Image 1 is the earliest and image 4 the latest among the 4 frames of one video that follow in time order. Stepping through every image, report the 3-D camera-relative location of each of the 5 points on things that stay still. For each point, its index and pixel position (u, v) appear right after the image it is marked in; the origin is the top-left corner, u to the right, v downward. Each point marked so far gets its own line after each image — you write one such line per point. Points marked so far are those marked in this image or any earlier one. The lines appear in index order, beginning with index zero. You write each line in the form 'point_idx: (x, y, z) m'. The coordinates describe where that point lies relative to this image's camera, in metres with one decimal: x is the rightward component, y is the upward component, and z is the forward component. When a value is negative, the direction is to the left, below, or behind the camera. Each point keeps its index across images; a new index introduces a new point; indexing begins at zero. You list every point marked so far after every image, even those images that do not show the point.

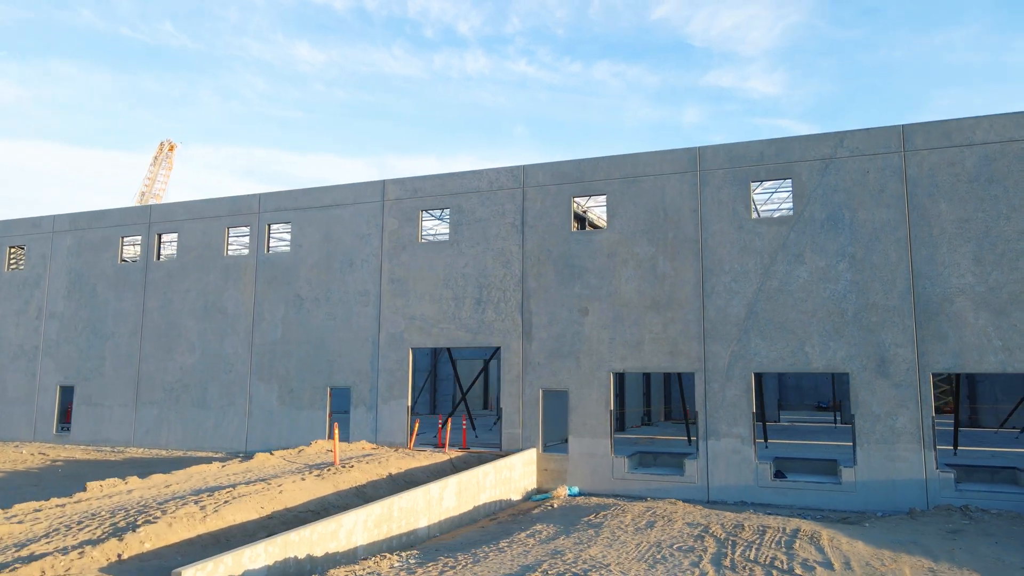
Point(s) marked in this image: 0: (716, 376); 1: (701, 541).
0: (+3.7, -1.6, +13.3) m
1: (+2.1, -2.8, +8.1) m
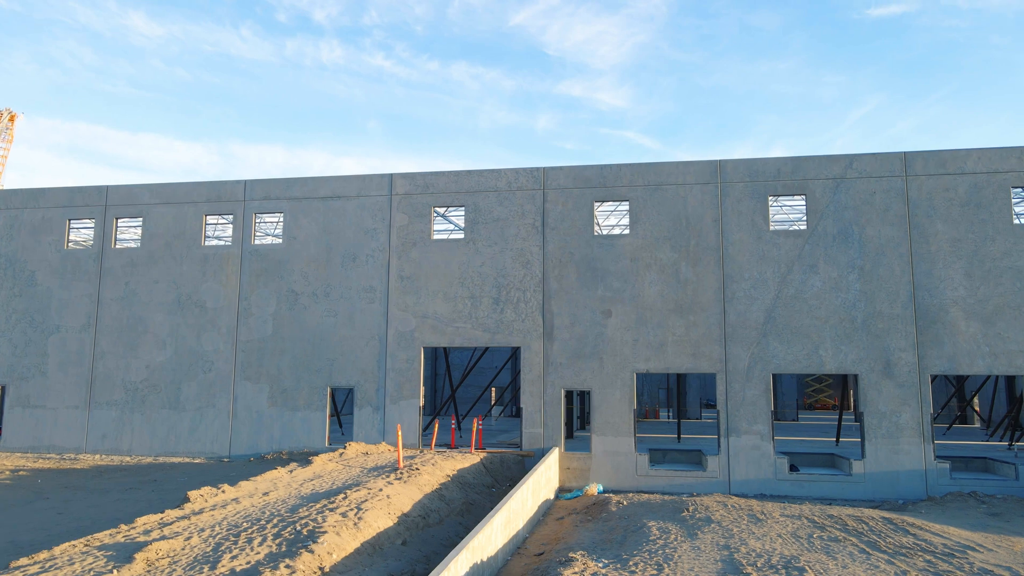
0: (+4.3, -1.7, +14.1) m
1: (+3.7, -2.9, +8.8) m
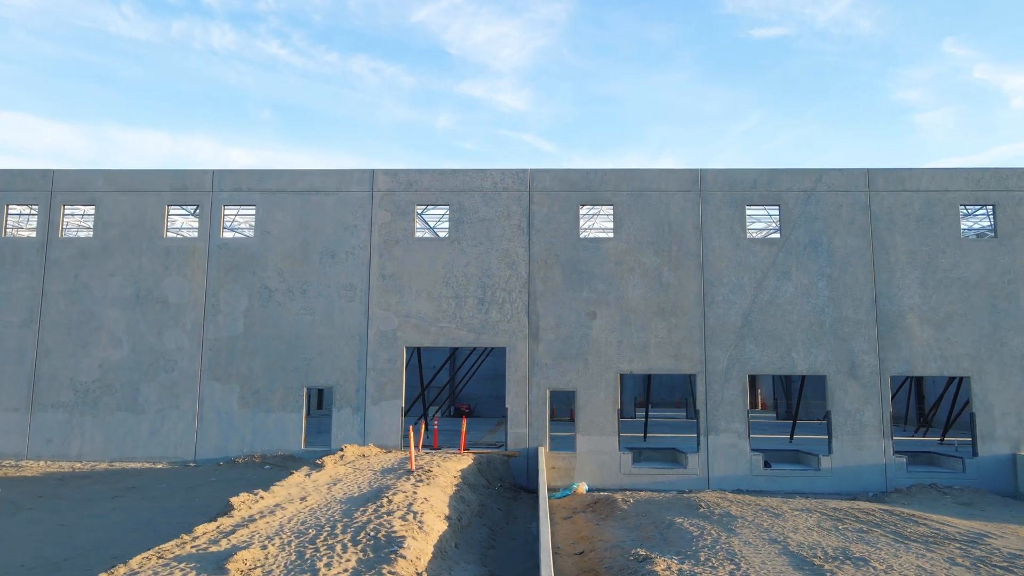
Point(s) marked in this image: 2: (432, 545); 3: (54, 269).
0: (+4.0, -1.8, +14.7) m
1: (+4.2, -3.0, +9.3) m
2: (-0.8, -2.5, +7.3) m
3: (-9.6, +0.4, +15.5) m
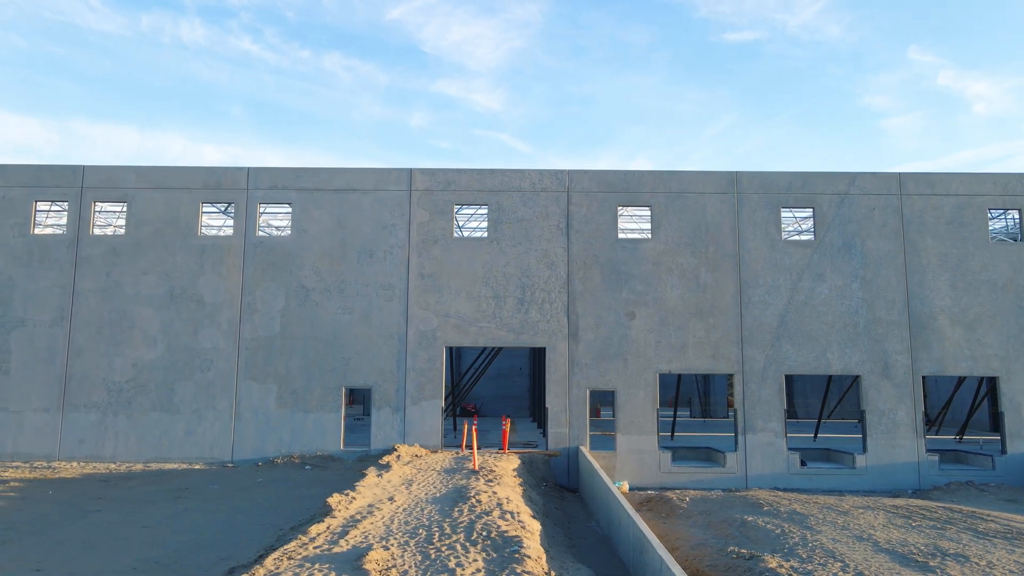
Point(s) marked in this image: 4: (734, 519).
0: (+4.9, -1.8, +14.9) m
1: (+5.2, -3.0, +9.6) m
2: (+0.3, -2.5, +7.3) m
3: (-8.8, +0.4, +15.2) m
4: (+3.0, -3.1, +10.1) m
